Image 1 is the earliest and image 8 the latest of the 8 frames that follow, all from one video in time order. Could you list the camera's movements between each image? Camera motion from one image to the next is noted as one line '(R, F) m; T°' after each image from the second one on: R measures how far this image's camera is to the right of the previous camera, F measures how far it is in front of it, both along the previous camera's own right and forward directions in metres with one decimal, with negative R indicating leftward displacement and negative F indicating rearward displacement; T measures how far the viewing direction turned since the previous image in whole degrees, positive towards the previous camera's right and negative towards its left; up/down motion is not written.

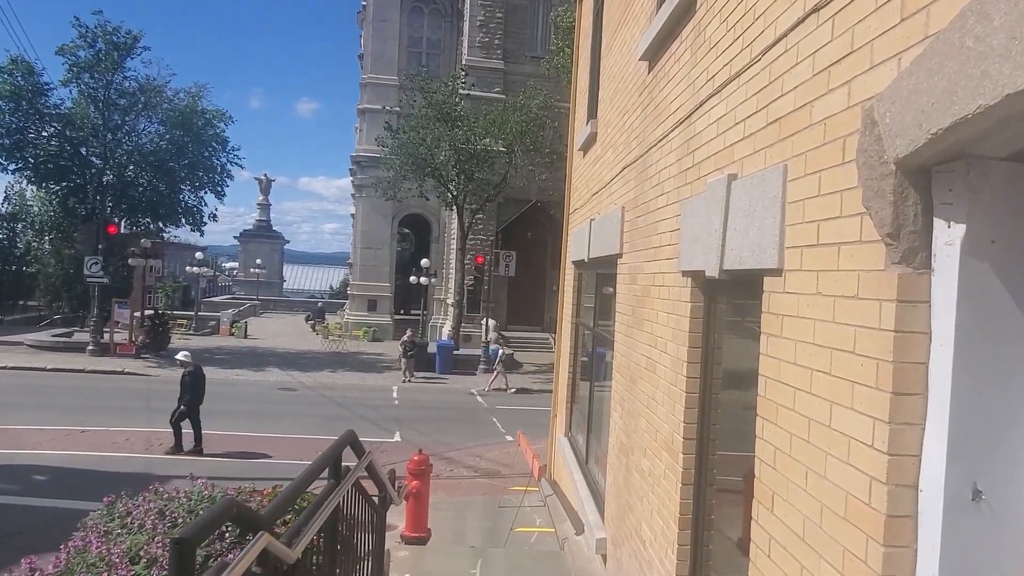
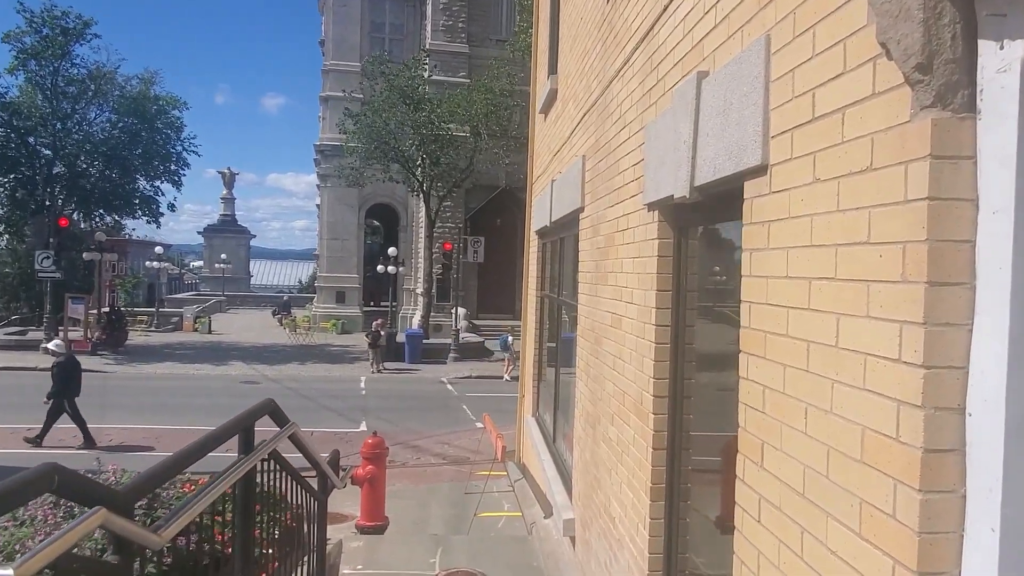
(+0.1, +0.5) m; +2°
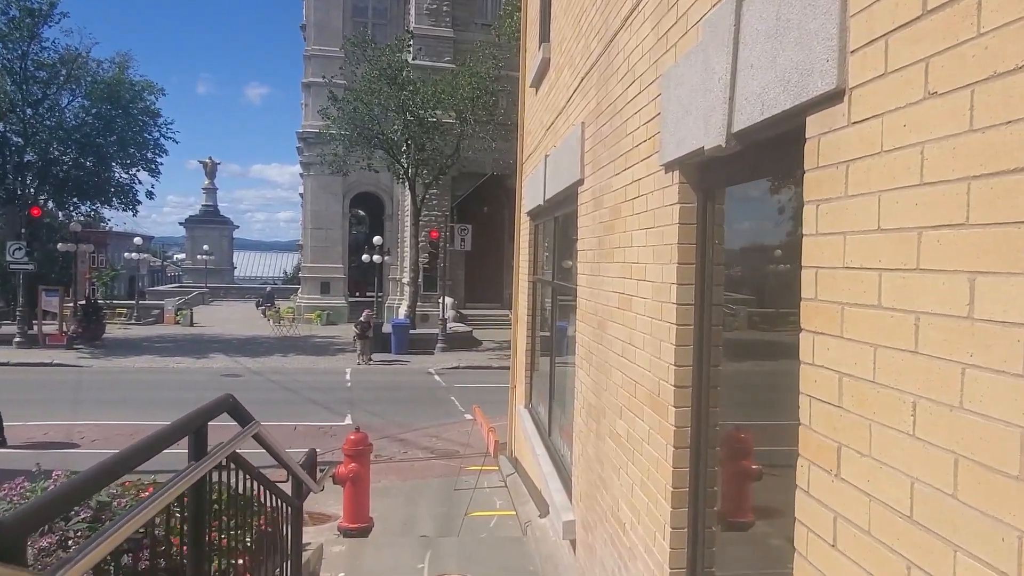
(0.0, +0.4) m; +1°
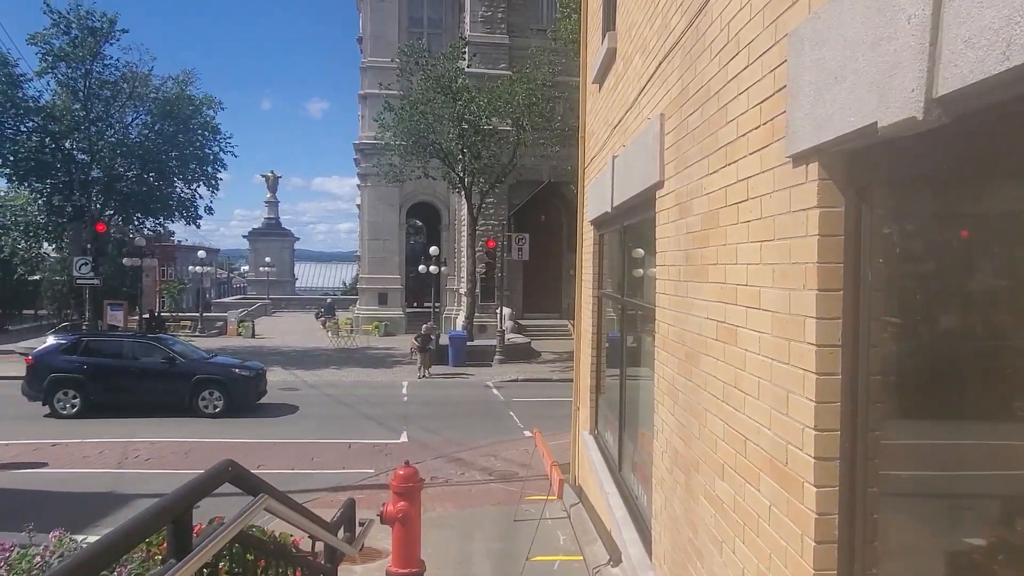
(-0.1, +0.6) m; -4°
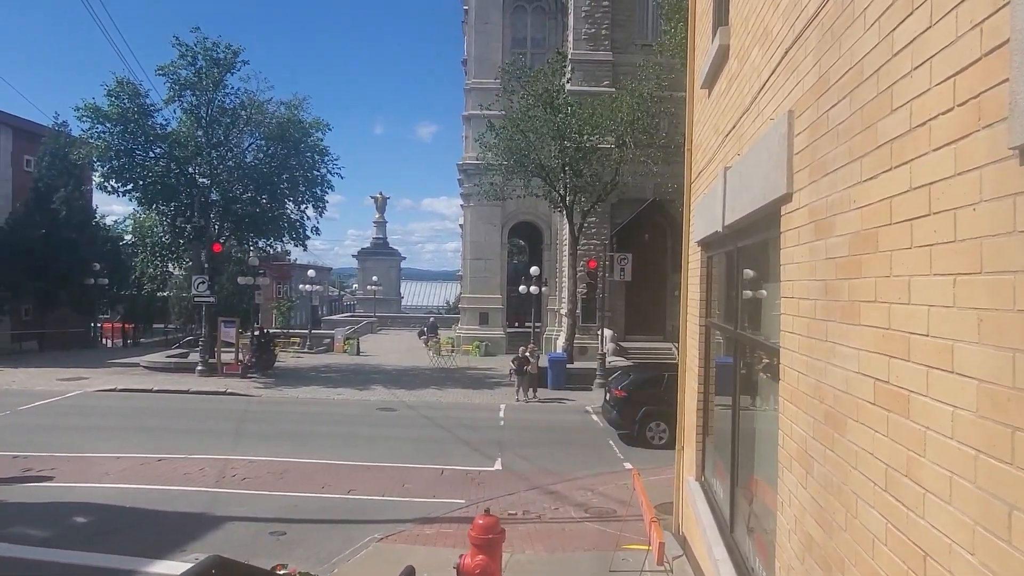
(+0.1, +0.6) m; -8°
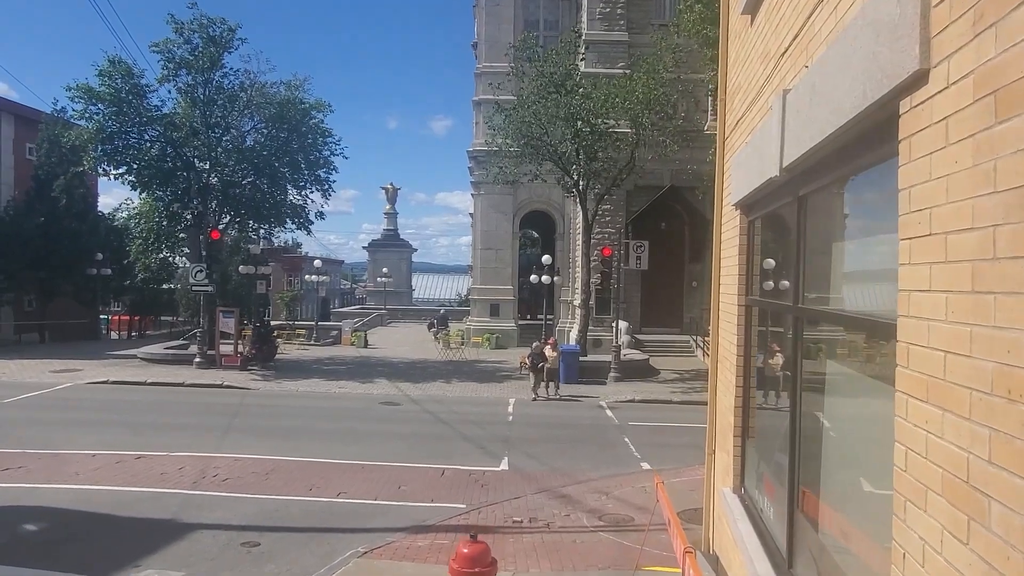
(+0.1, +1.1) m; -1°
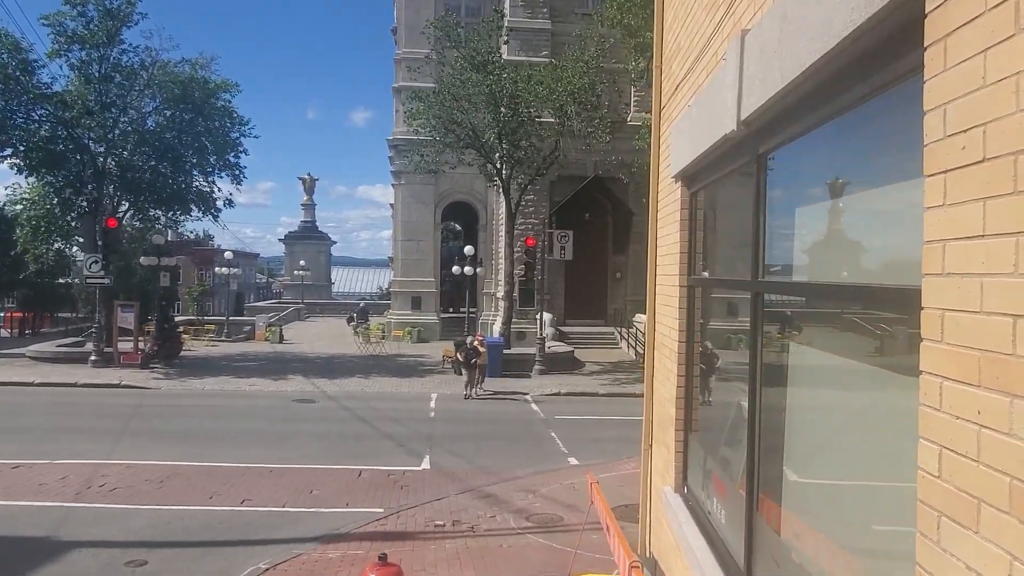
(0.0, +0.6) m; +6°
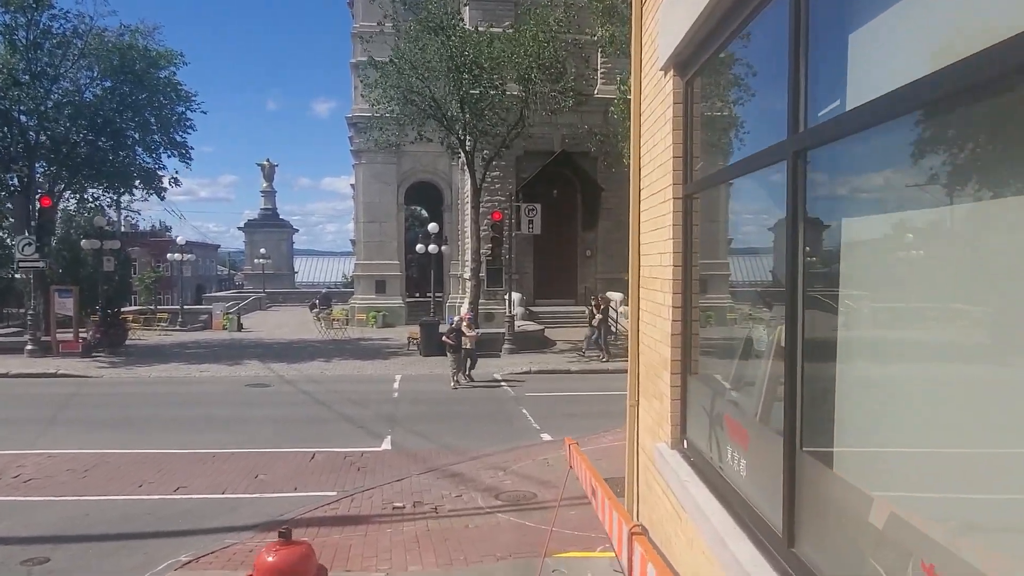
(+0.1, +0.9) m; +2°
